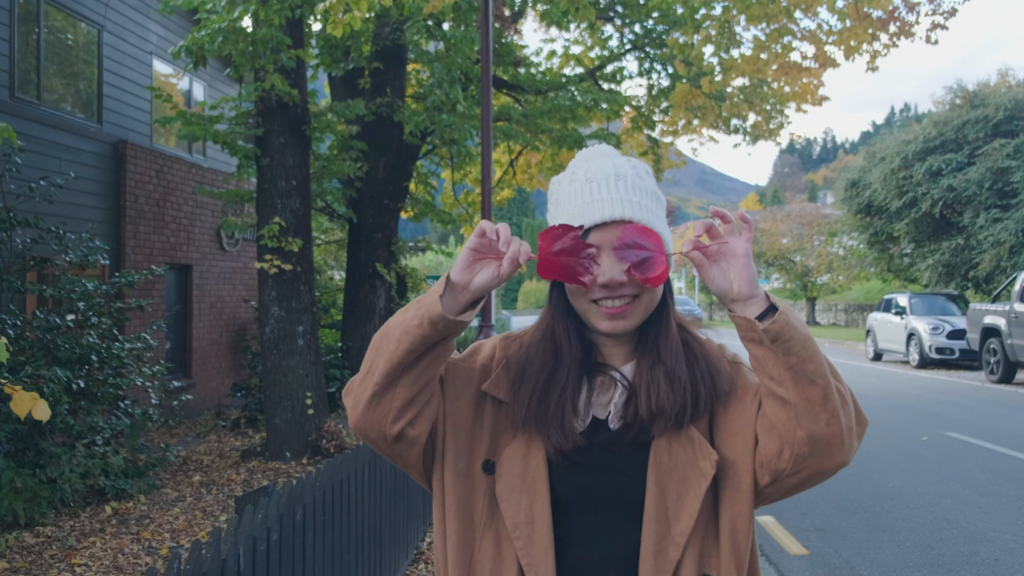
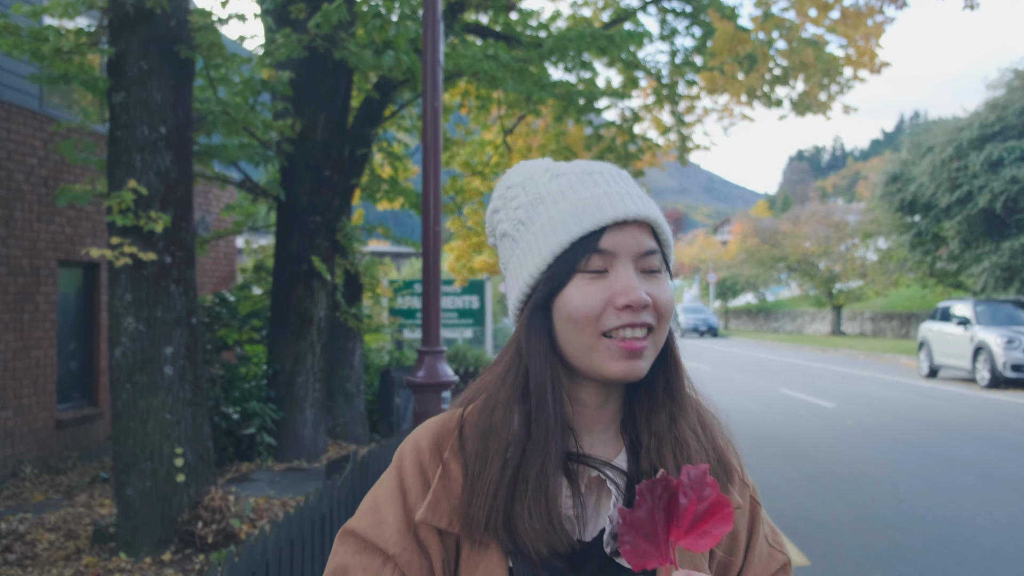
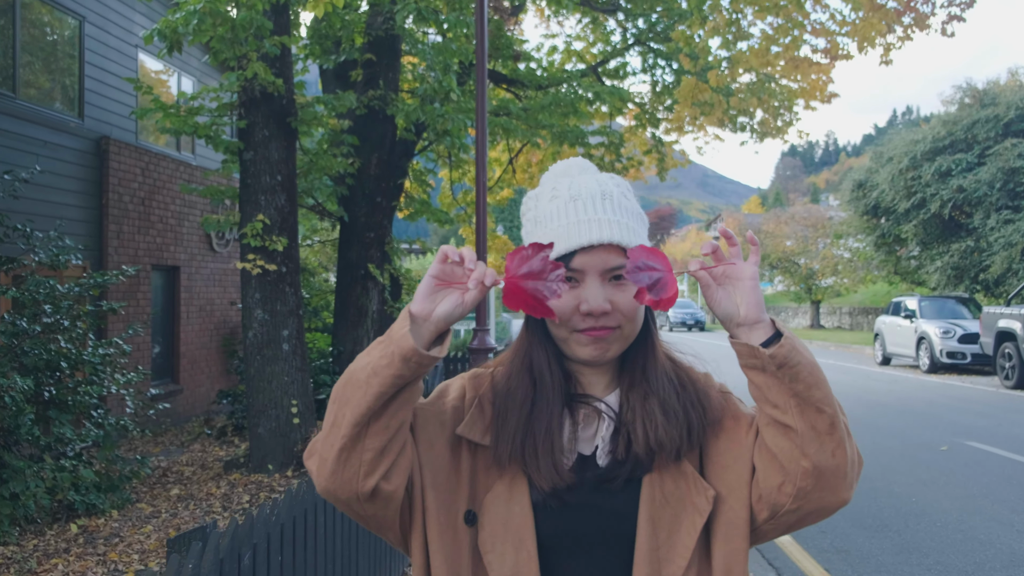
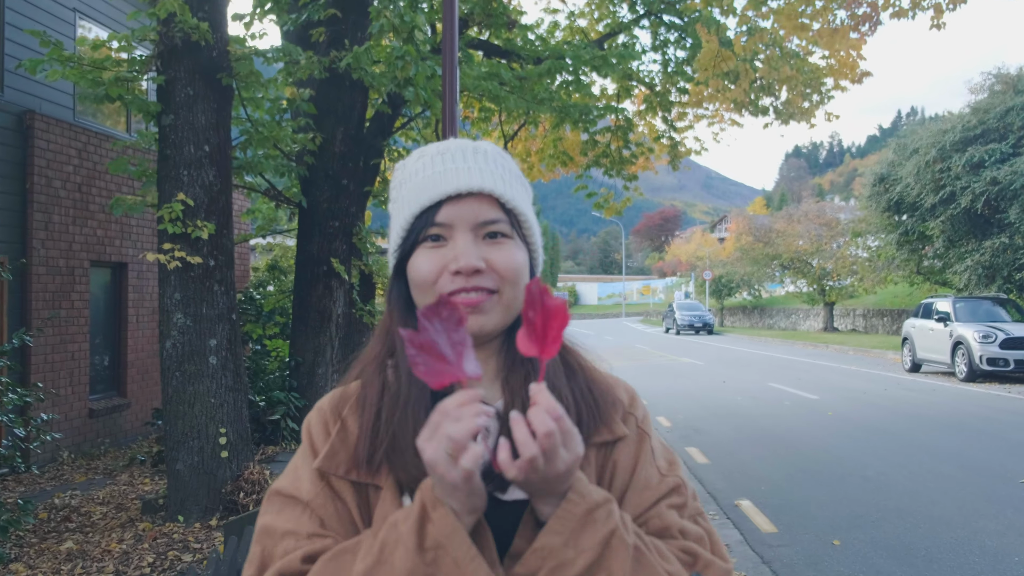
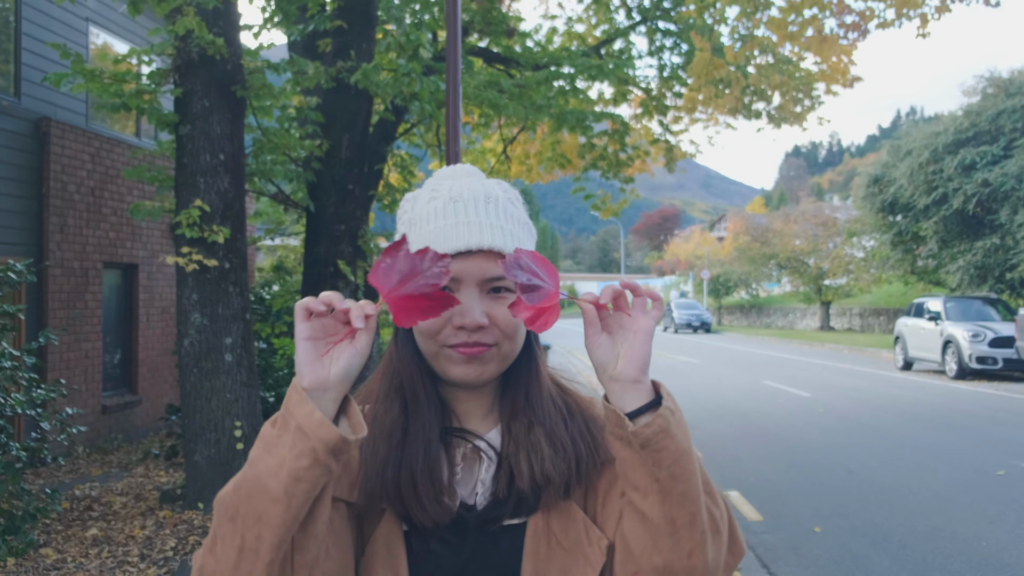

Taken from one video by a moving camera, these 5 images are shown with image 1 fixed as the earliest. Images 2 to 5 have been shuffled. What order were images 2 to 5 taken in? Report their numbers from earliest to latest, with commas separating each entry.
3, 5, 4, 2
